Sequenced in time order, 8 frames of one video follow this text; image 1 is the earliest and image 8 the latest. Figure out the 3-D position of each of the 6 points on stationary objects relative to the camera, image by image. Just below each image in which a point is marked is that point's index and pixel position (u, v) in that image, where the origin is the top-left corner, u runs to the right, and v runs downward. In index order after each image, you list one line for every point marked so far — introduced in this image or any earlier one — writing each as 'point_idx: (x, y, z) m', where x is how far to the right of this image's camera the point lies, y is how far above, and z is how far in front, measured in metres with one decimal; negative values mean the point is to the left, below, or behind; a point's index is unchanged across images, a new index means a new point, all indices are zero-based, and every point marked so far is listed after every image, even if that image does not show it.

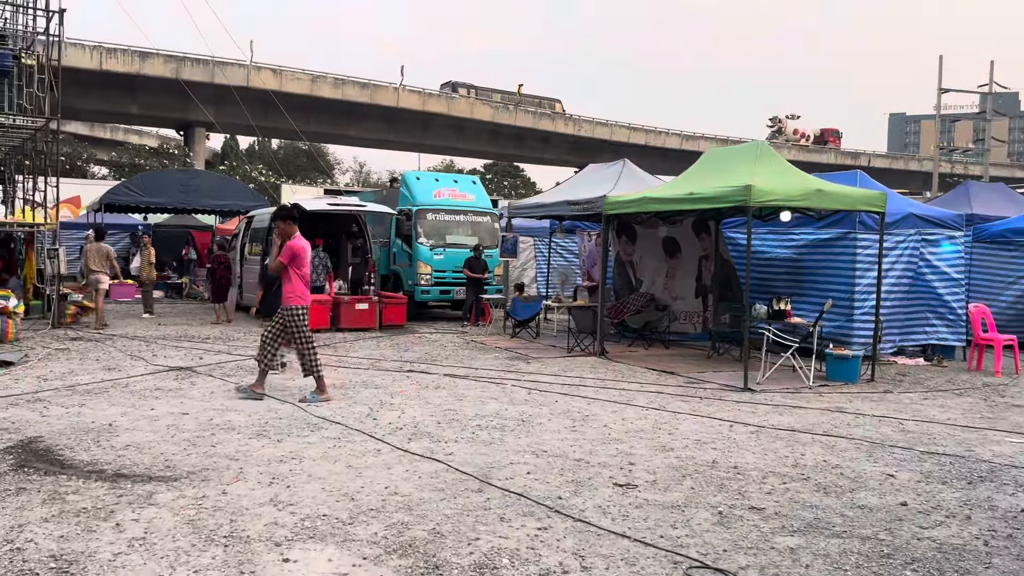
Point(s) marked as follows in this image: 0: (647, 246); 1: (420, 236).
0: (+2.1, +0.7, +12.6) m
1: (-1.7, +1.0, +14.8) m
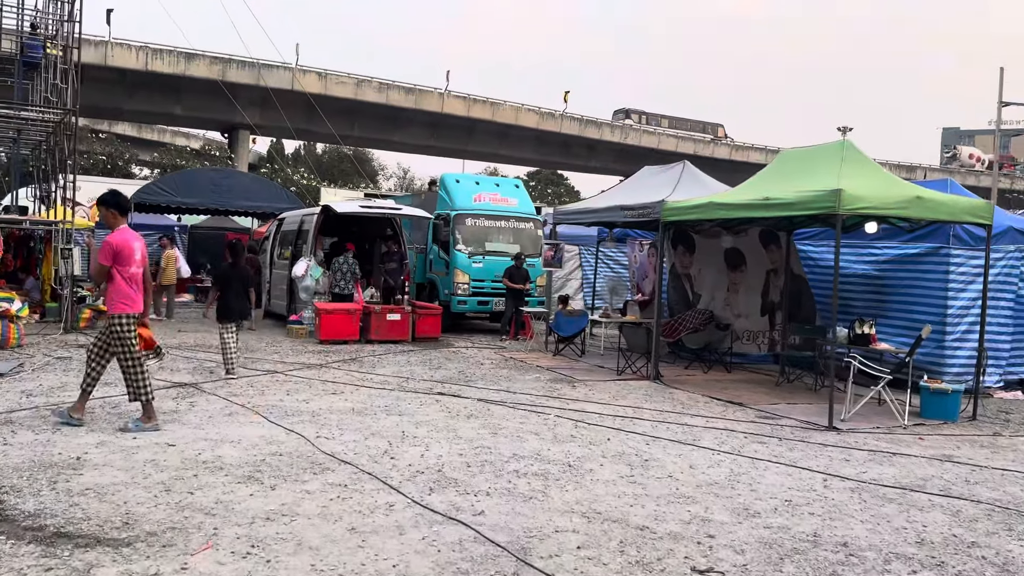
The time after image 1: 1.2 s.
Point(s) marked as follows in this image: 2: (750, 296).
0: (+2.8, +0.5, +11.4) m
1: (-1.0, +0.8, +13.8) m
2: (+3.3, -0.1, +10.9) m
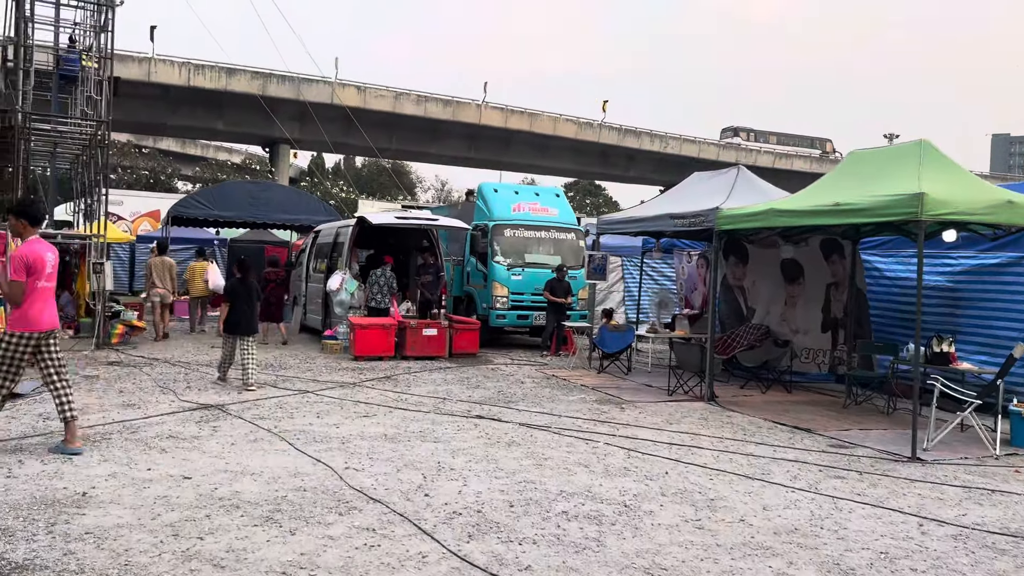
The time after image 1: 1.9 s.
0: (+3.3, +0.3, +10.7) m
1: (-0.3, +0.6, +13.3) m
2: (+3.8, -0.3, +10.2) m
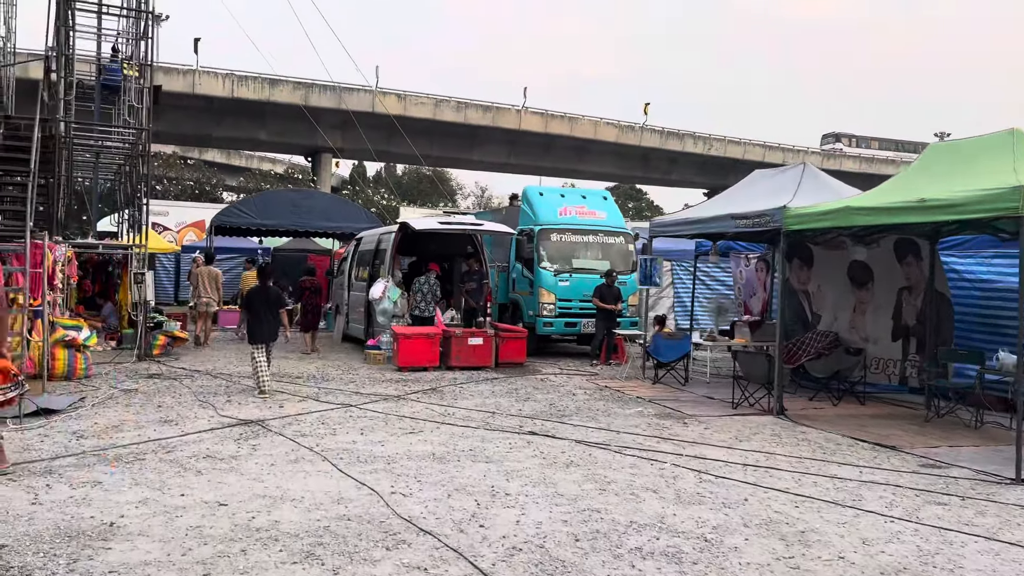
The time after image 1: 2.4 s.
0: (+4.0, +0.2, +10.0) m
1: (+0.5, +0.5, +12.8) m
2: (+4.4, -0.3, +9.5) m
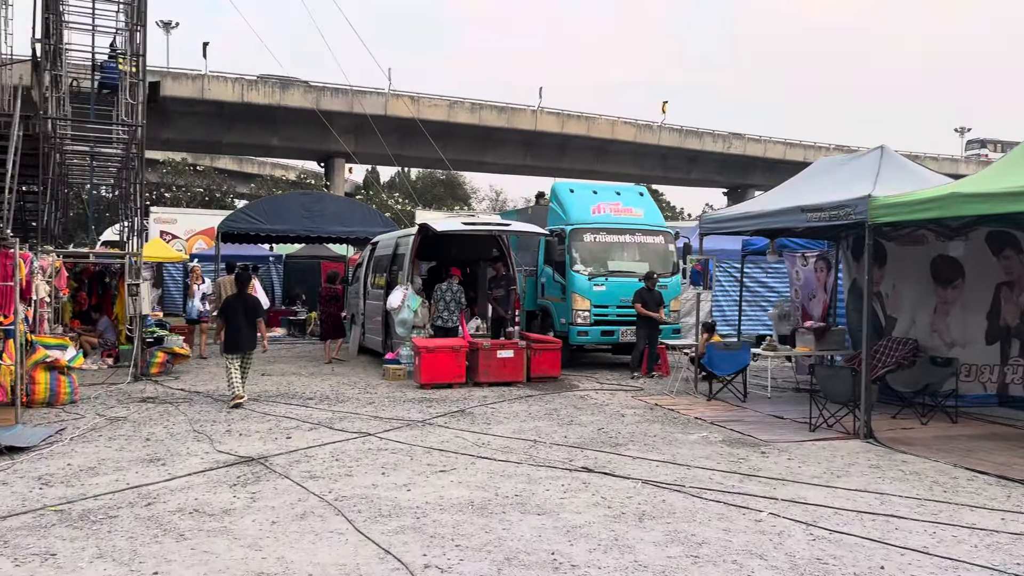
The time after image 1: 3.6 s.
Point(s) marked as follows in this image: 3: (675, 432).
0: (+4.4, +0.2, +8.8) m
1: (+0.9, +0.4, +11.7) m
2: (+4.8, -0.3, +8.3) m
3: (+1.5, -1.3, +7.2) m
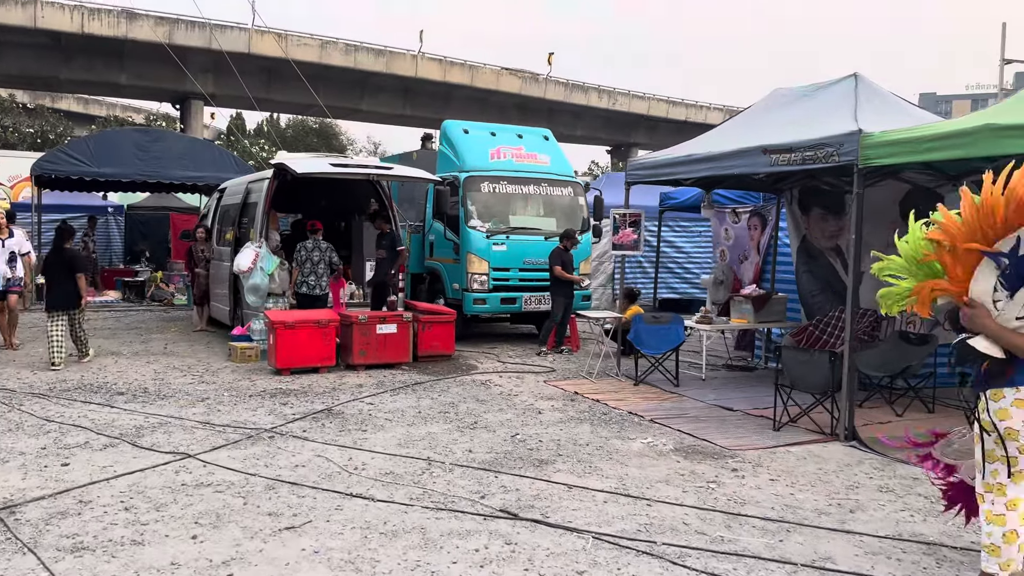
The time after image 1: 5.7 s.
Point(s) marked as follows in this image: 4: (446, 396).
0: (+3.3, +0.6, +7.4) m
1: (-0.5, +0.9, +9.8) m
2: (+3.8, 0.0, +7.0) m
3: (+0.7, -1.0, +5.5) m
4: (-0.6, -0.9, +6.8) m
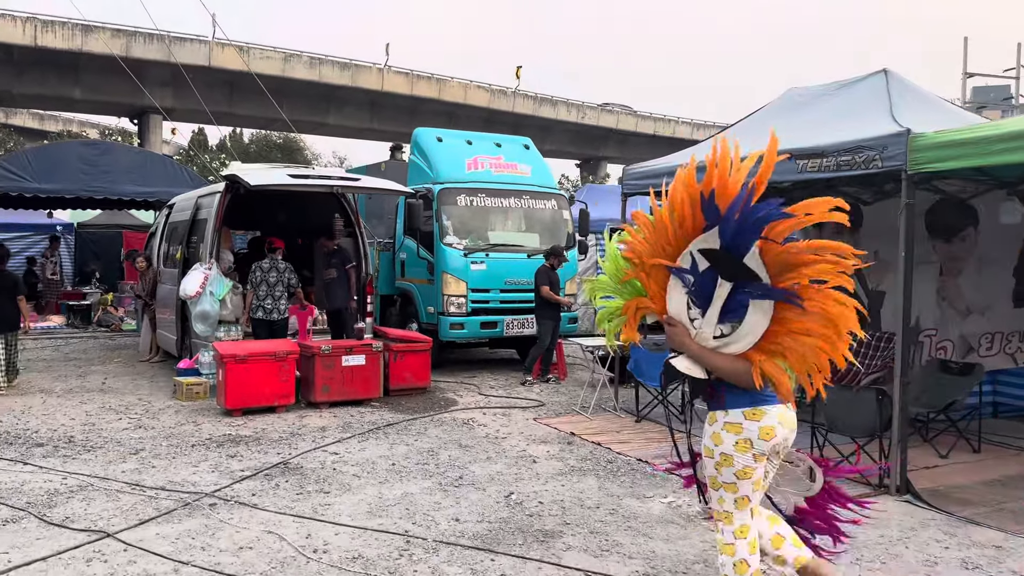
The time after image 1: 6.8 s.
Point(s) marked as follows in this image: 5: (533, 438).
0: (+3.2, +0.4, +6.7) m
1: (-0.7, +0.6, +8.9) m
2: (+3.7, -0.2, +6.3) m
3: (+0.7, -1.2, +4.6) m
4: (-0.6, -1.1, +5.9) m
5: (+0.2, -1.1, +6.0) m
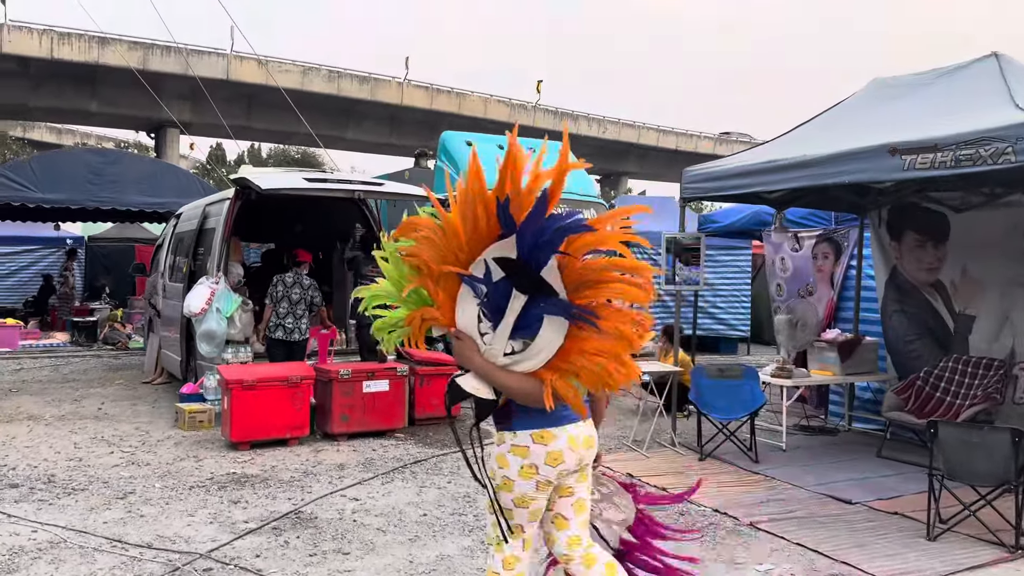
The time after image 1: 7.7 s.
0: (+3.5, +0.3, +5.8) m
1: (-0.4, +0.4, +8.1) m
2: (+4.0, -0.3, +5.4) m
3: (+0.9, -1.3, +3.8) m
4: (-0.3, -1.2, +5.0) m
5: (+0.5, -1.2, +5.2) m
